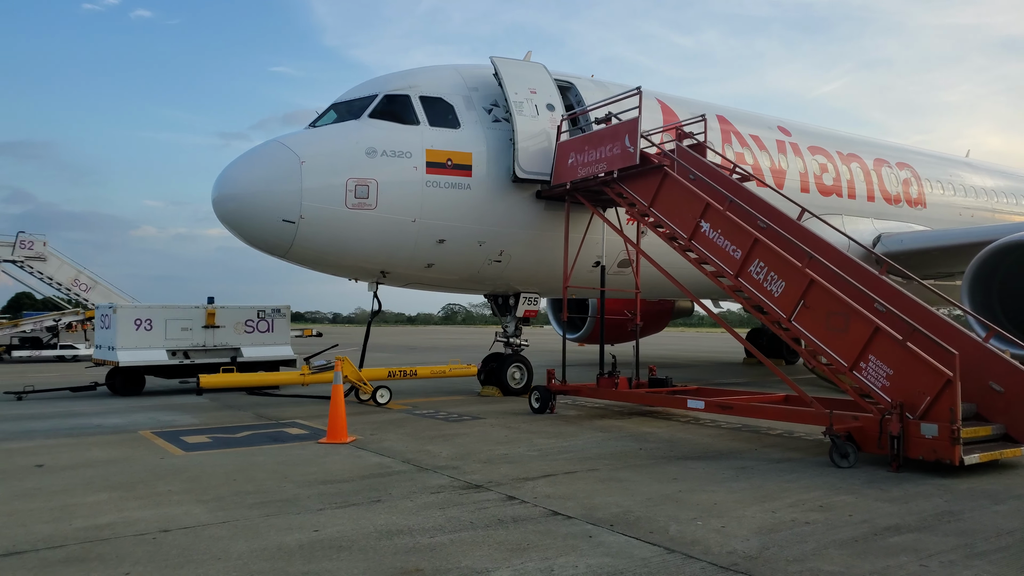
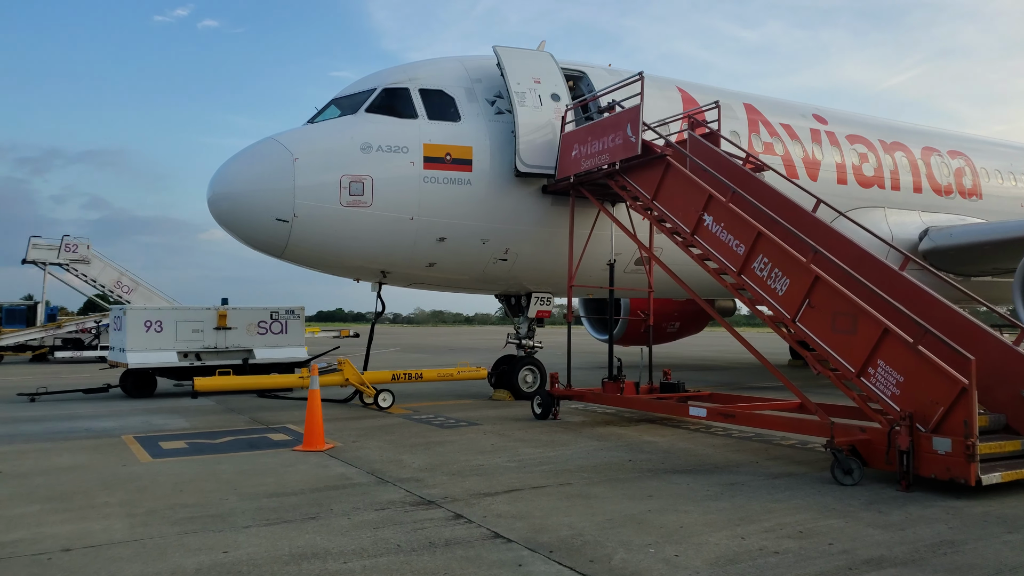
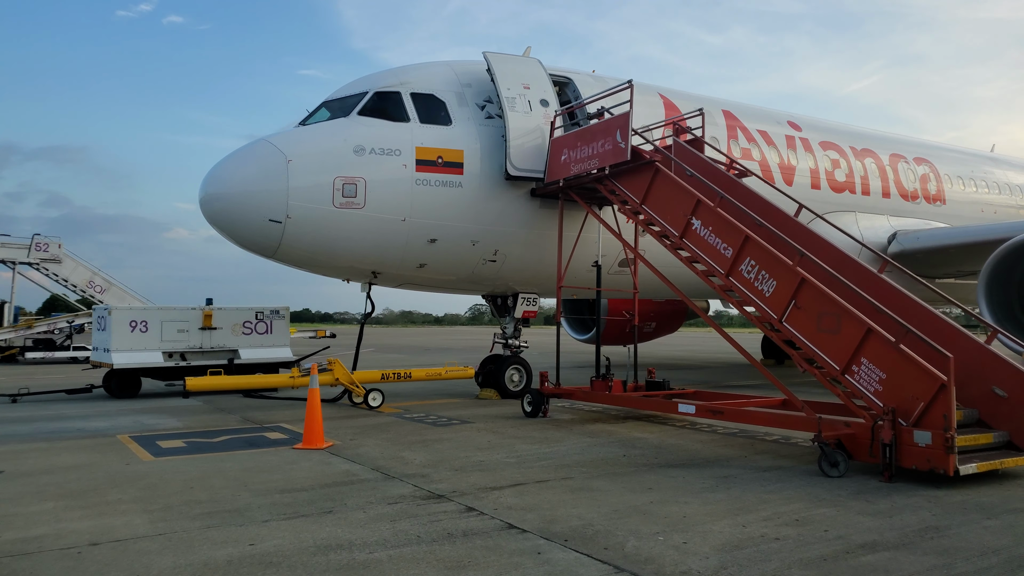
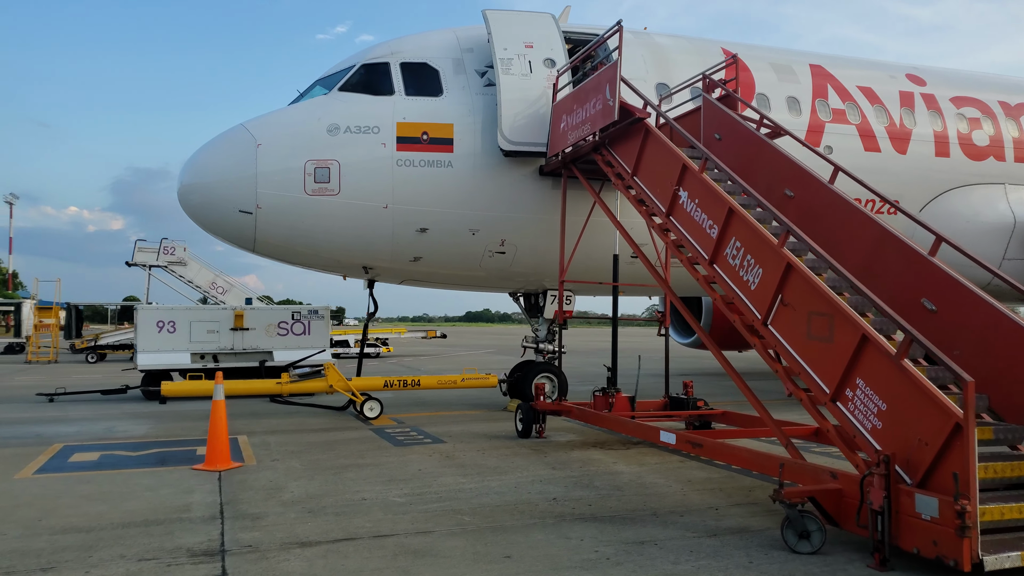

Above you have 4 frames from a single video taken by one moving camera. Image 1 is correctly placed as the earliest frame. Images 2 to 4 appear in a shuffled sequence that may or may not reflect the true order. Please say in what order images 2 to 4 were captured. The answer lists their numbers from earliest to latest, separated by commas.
3, 2, 4
